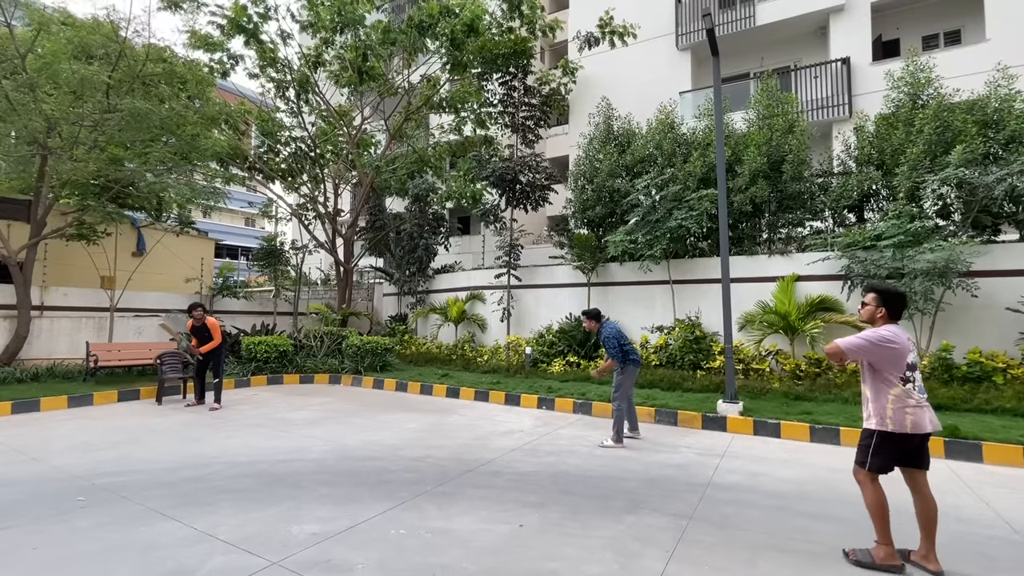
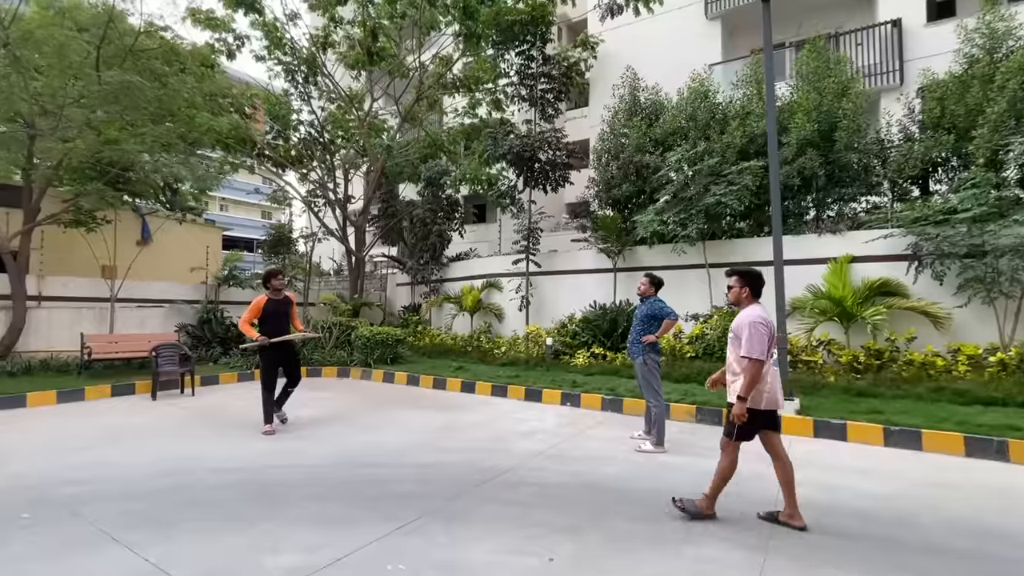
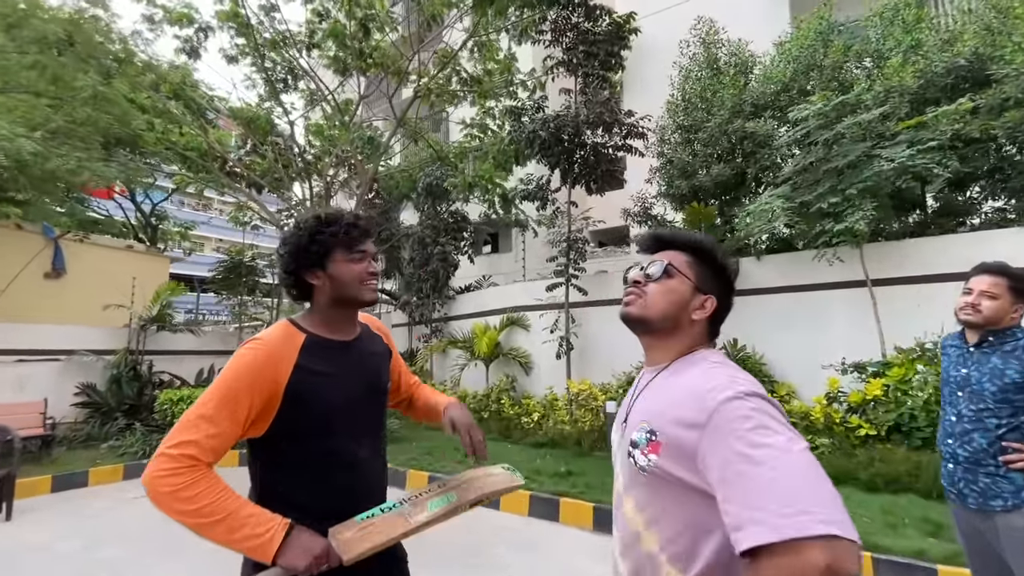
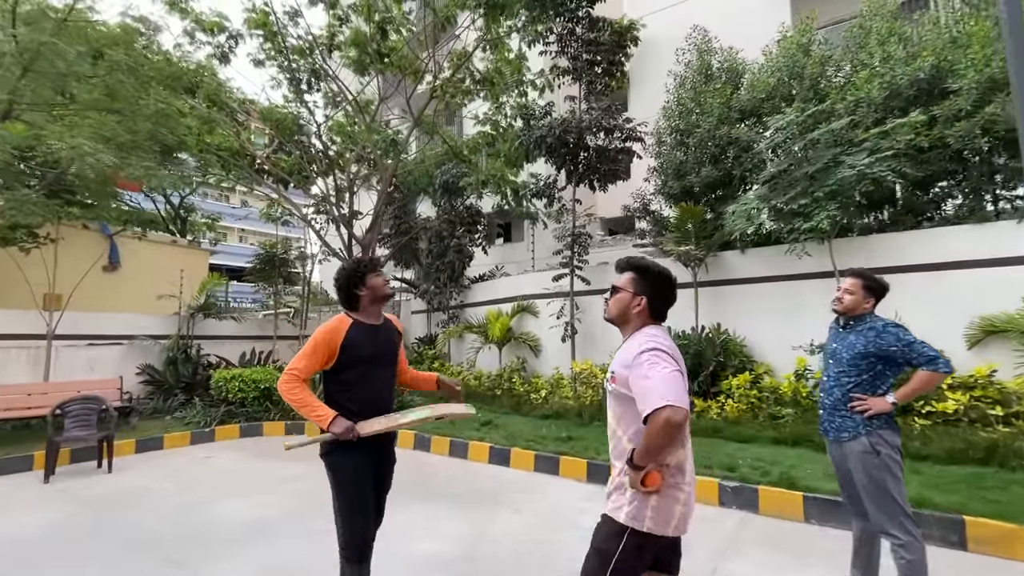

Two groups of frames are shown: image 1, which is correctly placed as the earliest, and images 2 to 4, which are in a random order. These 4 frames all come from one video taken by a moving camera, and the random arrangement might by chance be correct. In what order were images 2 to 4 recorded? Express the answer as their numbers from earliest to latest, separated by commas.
2, 4, 3
